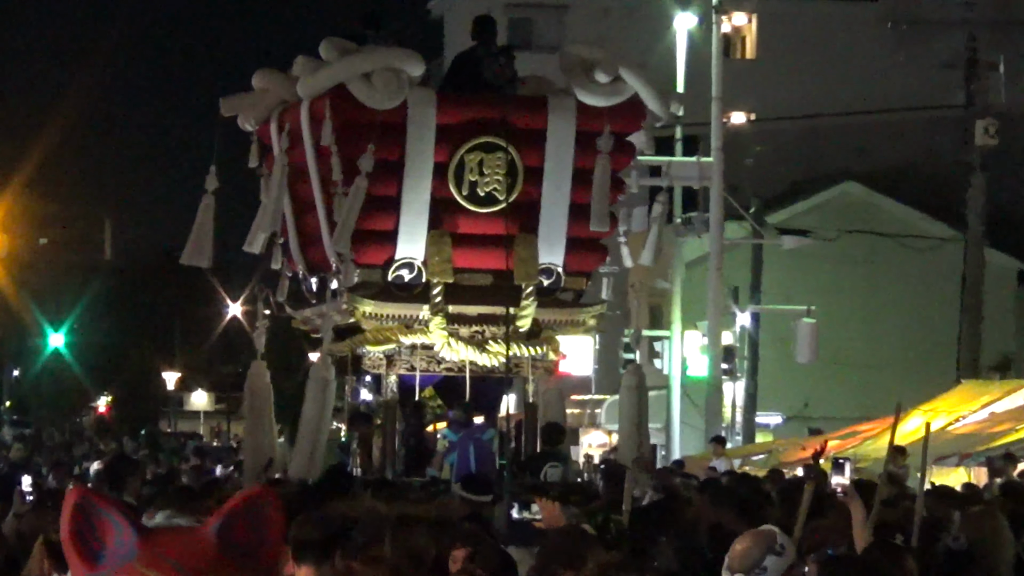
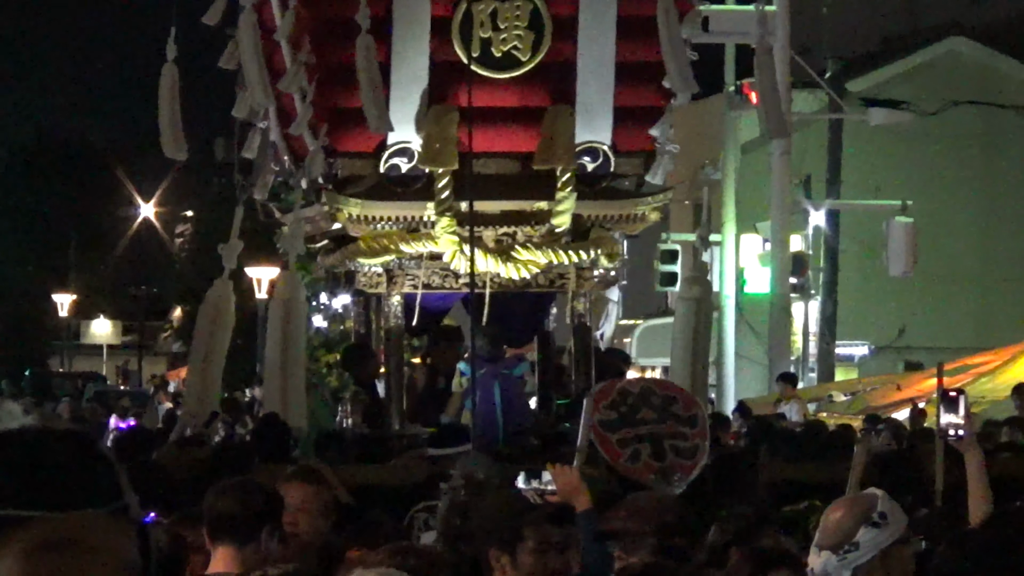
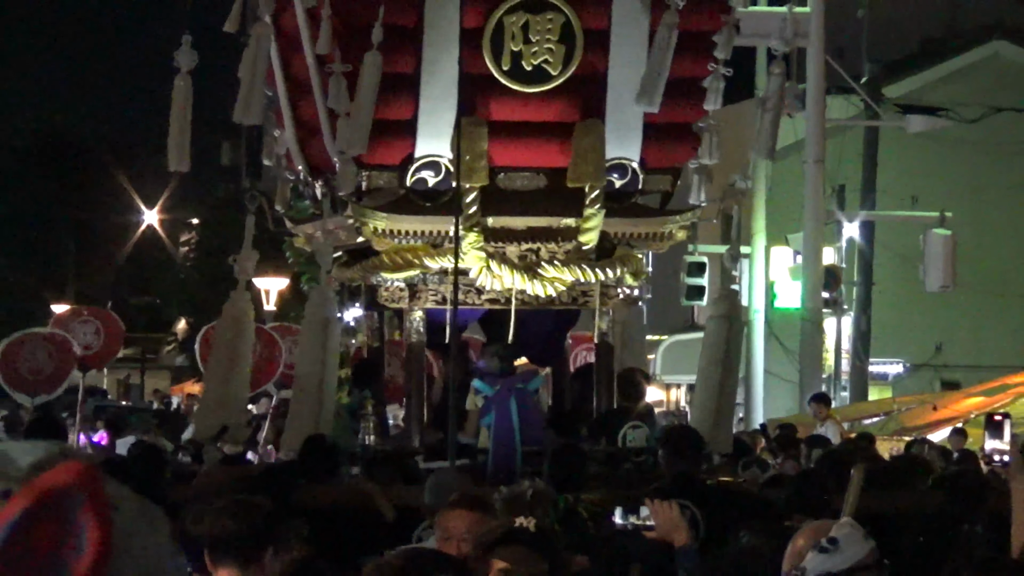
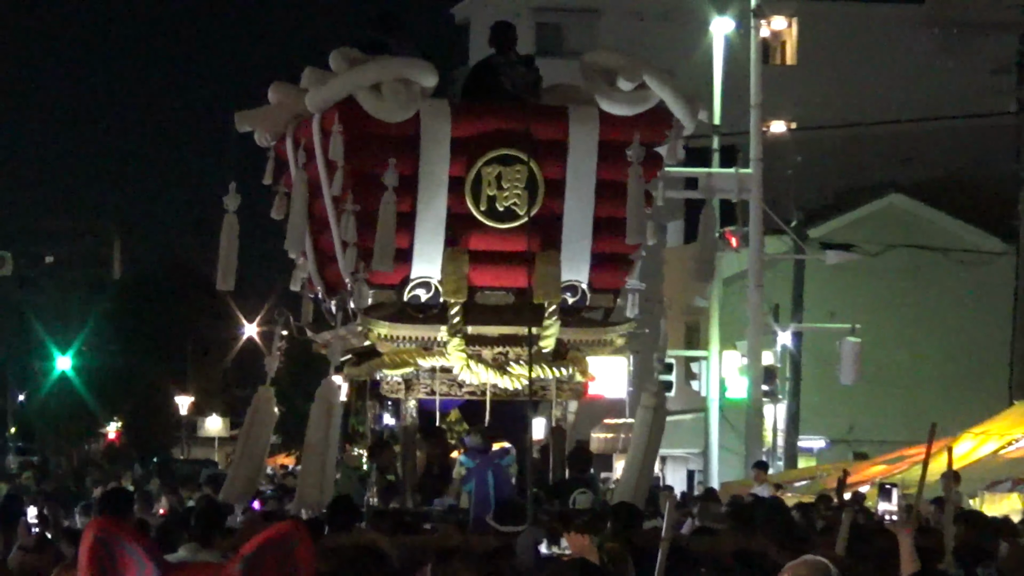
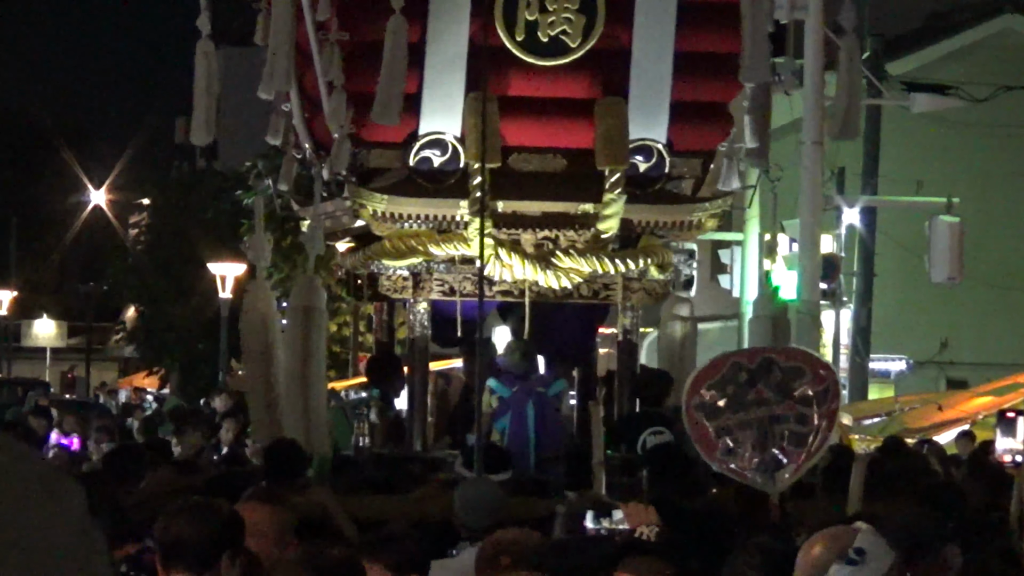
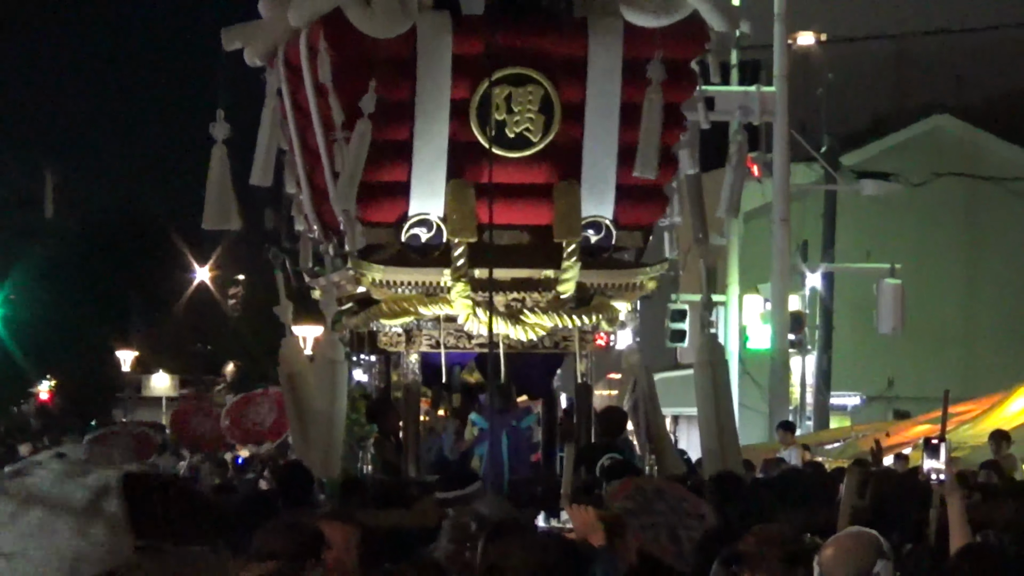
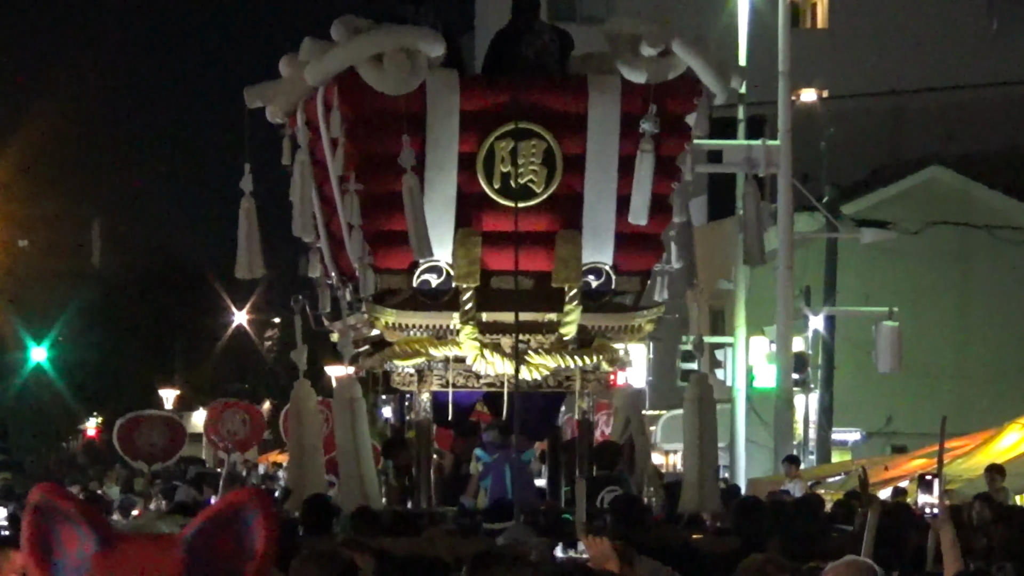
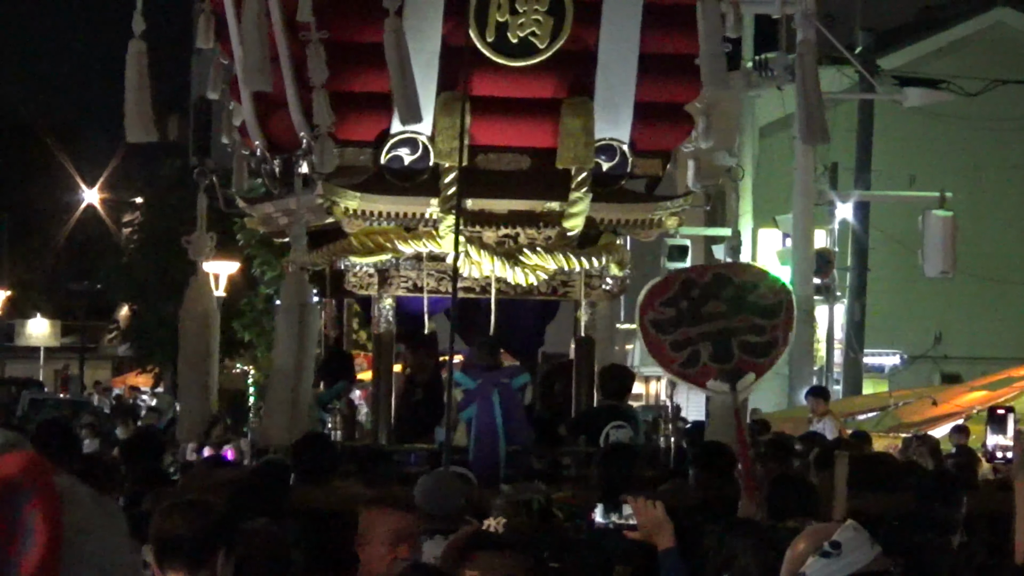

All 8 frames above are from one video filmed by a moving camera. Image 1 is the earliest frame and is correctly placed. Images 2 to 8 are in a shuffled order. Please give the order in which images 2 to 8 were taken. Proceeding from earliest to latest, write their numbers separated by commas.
4, 7, 6, 2, 5, 8, 3
